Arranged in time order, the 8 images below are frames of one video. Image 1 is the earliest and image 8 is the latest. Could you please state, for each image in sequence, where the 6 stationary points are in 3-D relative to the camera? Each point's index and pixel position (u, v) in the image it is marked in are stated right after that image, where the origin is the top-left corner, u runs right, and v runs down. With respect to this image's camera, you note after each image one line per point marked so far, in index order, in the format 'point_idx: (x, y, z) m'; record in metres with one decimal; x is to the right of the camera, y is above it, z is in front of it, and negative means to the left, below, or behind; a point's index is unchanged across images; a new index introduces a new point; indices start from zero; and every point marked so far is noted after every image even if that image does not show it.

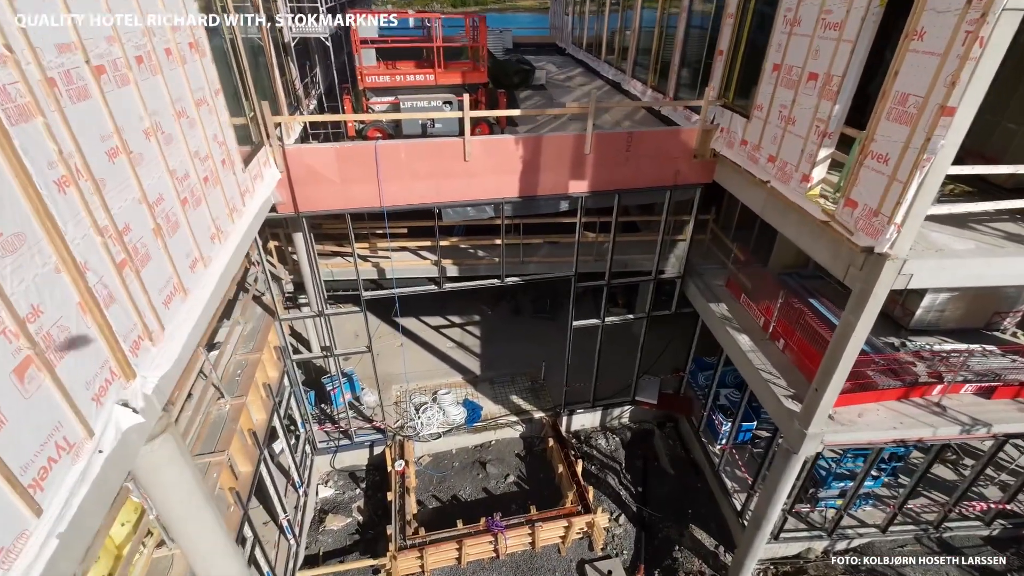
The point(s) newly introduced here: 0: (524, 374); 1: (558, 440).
0: (+0.4, -2.5, +14.2) m
1: (+1.1, -3.9, +12.2) m
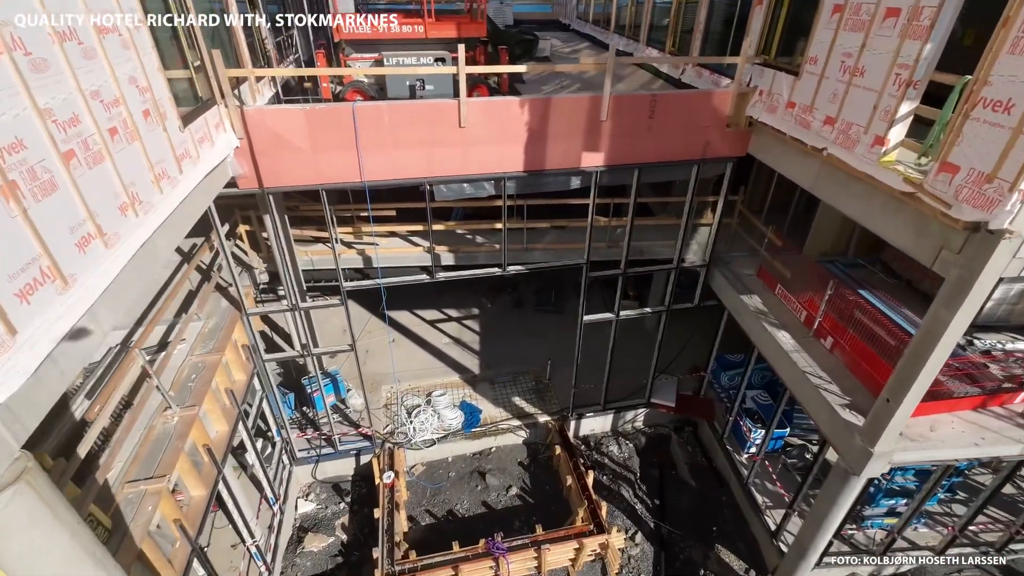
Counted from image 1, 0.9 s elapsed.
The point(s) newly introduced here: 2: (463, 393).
0: (+0.4, -2.3, +12.9) m
1: (+1.2, -3.6, +10.9) m
2: (-1.3, -2.7, +12.3) m
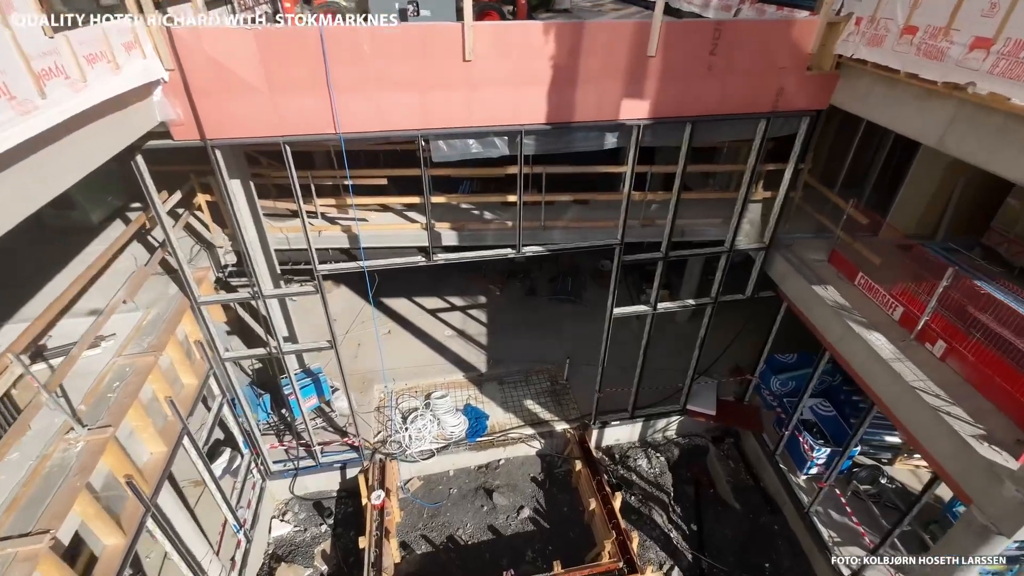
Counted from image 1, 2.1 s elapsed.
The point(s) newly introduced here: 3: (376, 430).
0: (+0.7, -1.9, +11.2) m
1: (+1.4, -3.4, +9.2) m
2: (-1.0, -2.3, +10.7) m
3: (-2.8, -2.9, +9.8) m
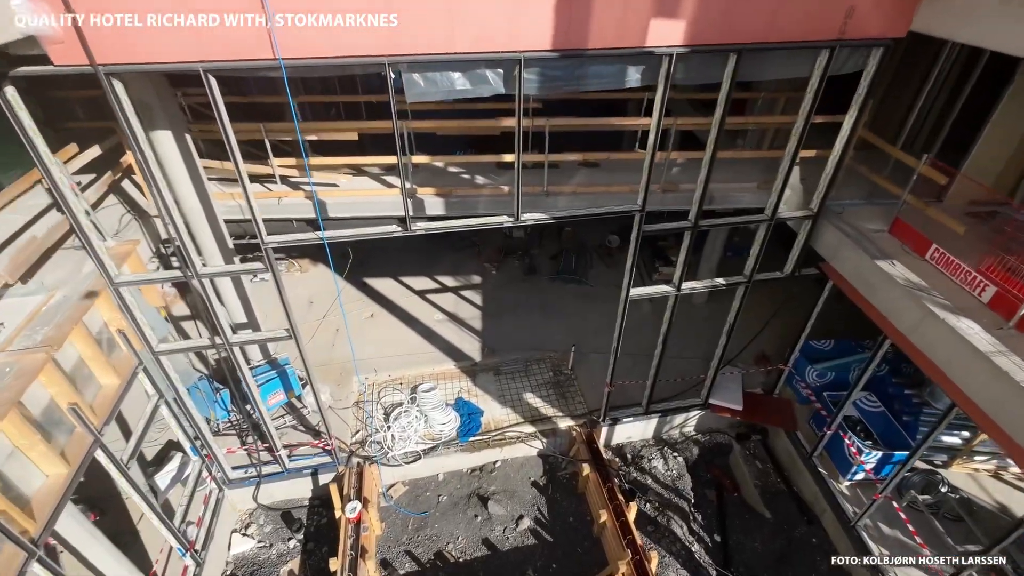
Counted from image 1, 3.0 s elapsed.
0: (+0.6, -1.5, +9.9) m
1: (+1.4, -3.0, +8.0) m
2: (-1.0, -1.9, +9.4) m
3: (-2.8, -2.5, +8.6) m
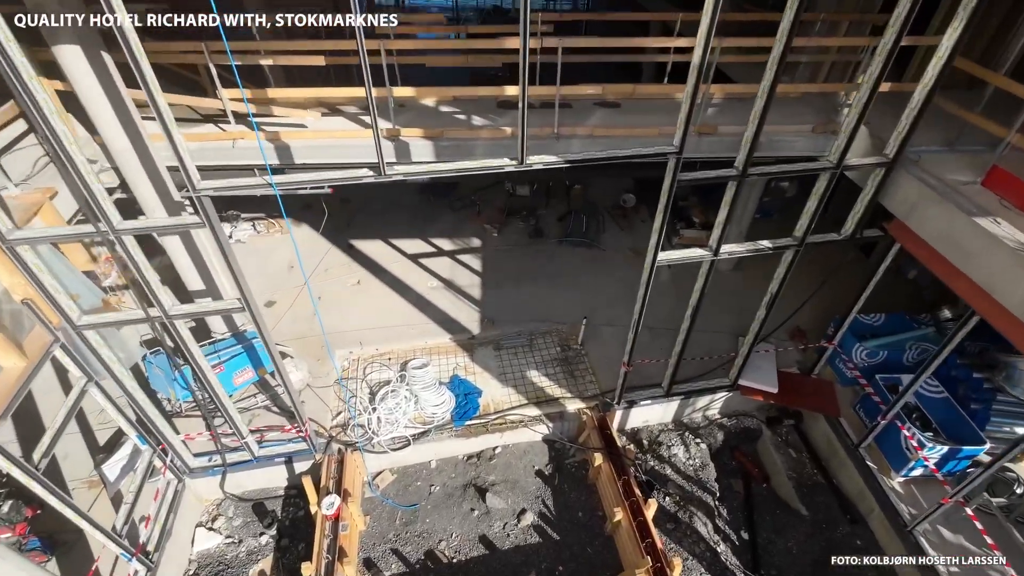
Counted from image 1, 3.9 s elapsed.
0: (+0.7, -0.8, +8.8) m
1: (+1.4, -2.5, +7.0) m
2: (-1.0, -1.3, +8.3) m
3: (-2.8, -1.9, +7.6) m
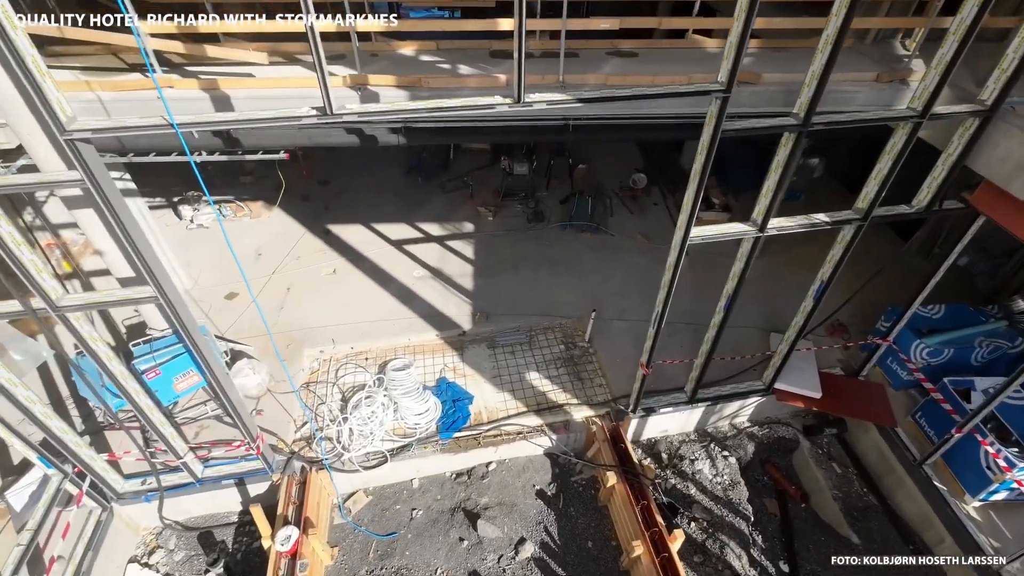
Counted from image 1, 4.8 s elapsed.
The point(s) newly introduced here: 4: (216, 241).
0: (+0.6, -0.6, +7.6) m
1: (+1.4, -2.3, +5.9) m
2: (-1.0, -1.1, +7.2) m
3: (-2.8, -1.8, +6.4) m
4: (-5.7, +0.9, +9.3) m
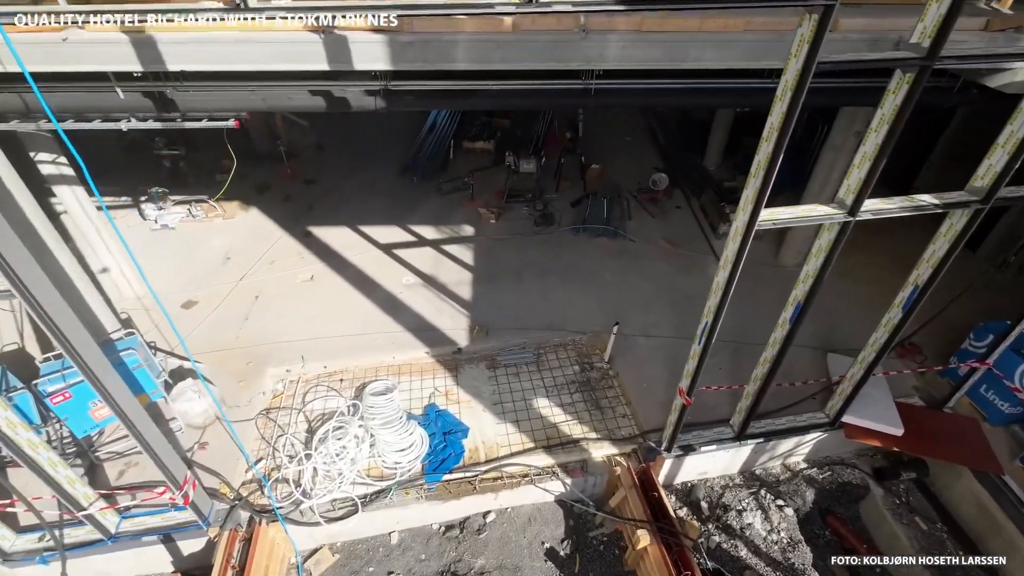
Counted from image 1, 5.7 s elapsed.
0: (+0.7, -0.8, +6.4) m
1: (+1.4, -2.4, +4.6) m
2: (-1.0, -1.2, +6.0) m
3: (-2.8, -1.8, +5.2) m
4: (-5.6, +0.8, +8.1) m
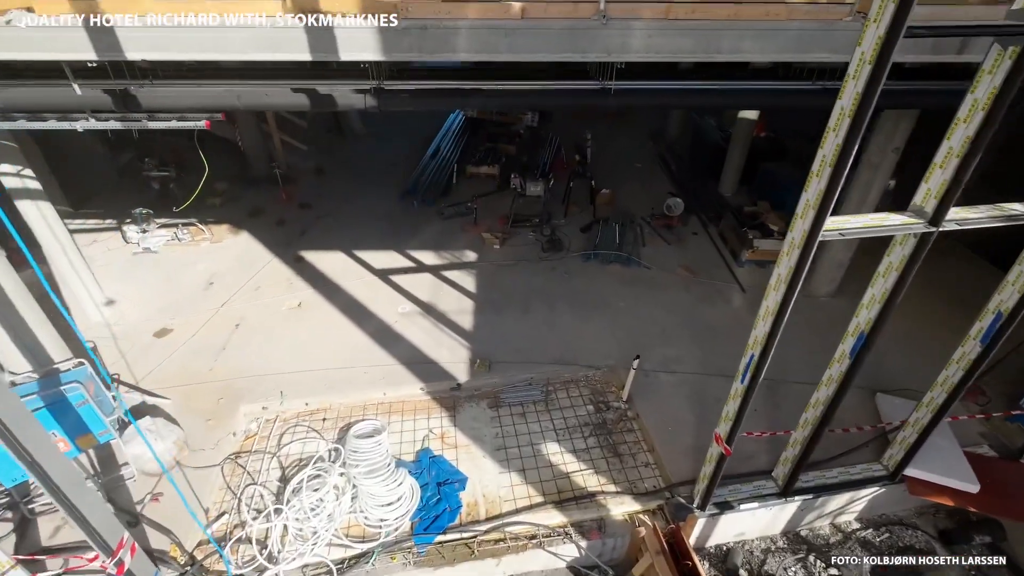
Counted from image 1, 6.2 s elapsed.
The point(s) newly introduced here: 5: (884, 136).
0: (+0.8, -1.1, +5.7) m
1: (+1.4, -2.6, +3.8) m
2: (-0.9, -1.5, +5.2) m
3: (-2.8, -2.1, +4.4) m
4: (-5.5, +0.3, +7.6) m
5: (+4.3, +1.8, +5.5) m
